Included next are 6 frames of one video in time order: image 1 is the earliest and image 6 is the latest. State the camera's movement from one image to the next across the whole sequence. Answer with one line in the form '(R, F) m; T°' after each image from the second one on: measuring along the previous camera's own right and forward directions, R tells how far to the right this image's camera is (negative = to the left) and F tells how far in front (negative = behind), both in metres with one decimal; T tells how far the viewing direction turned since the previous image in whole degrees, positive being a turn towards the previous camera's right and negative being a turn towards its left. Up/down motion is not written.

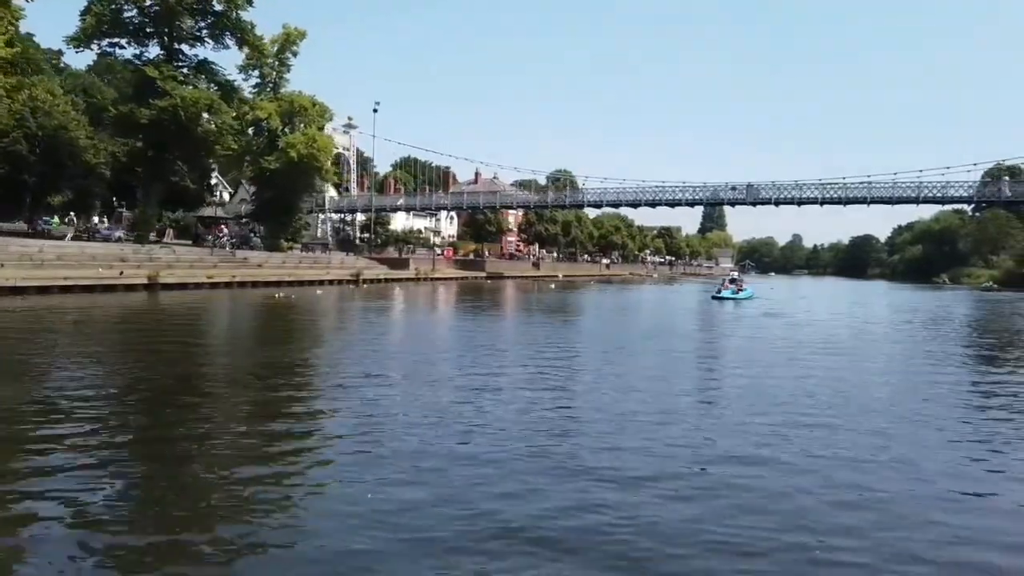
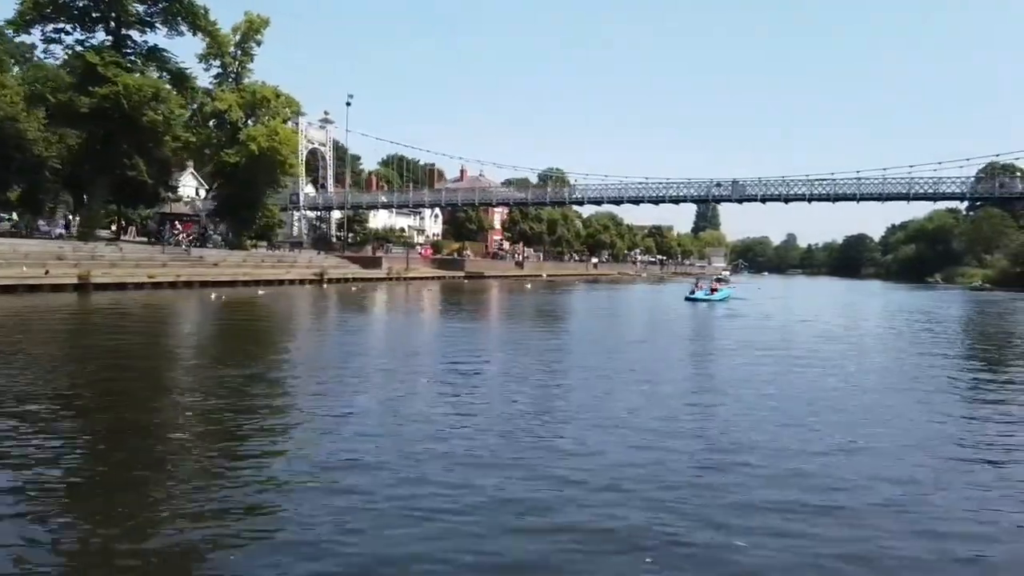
(+0.9, +1.7) m; 0°
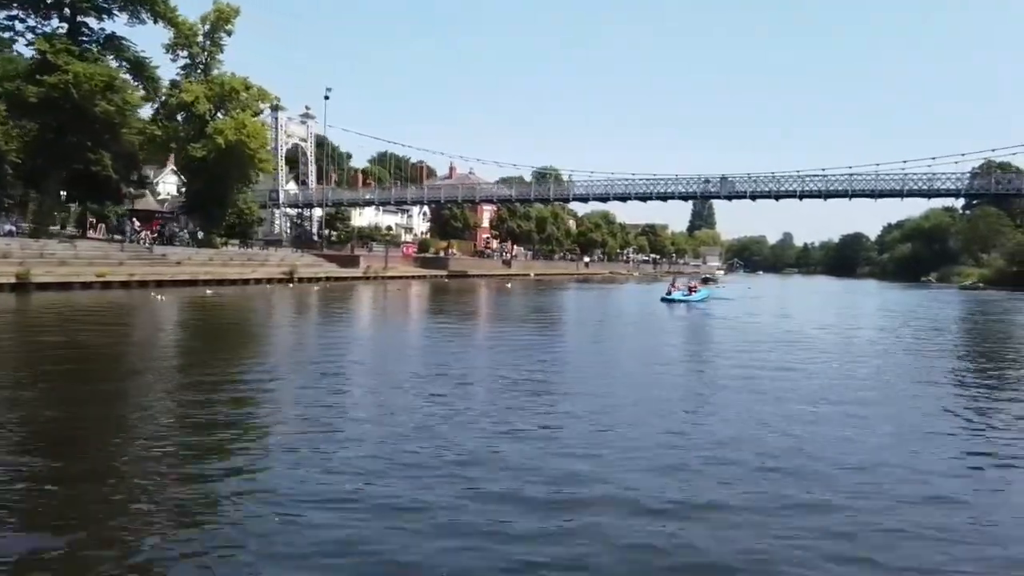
(+0.7, +1.3) m; 0°
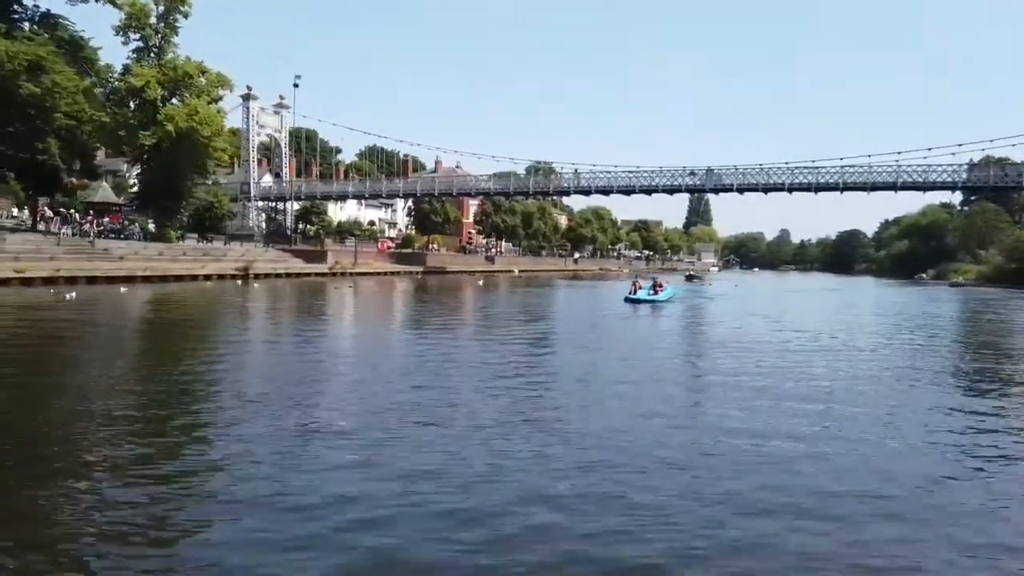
(+1.0, +2.0) m; 0°
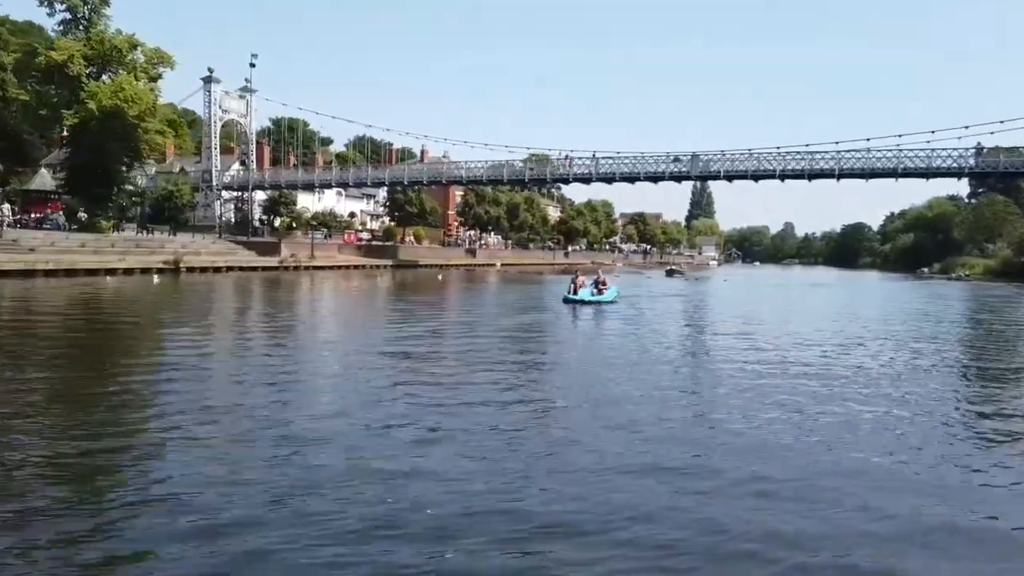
(+1.4, +3.0) m; 0°
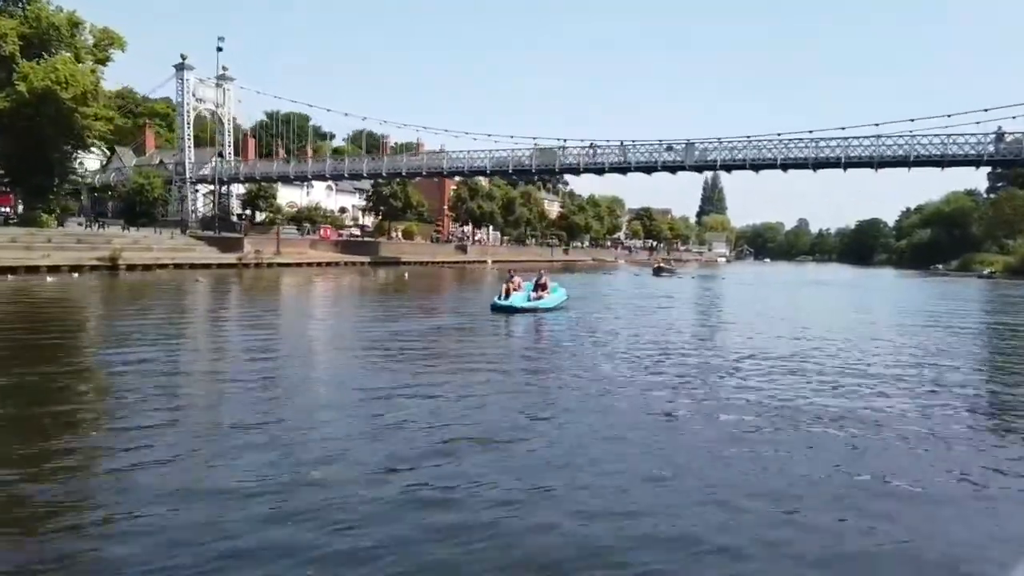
(+1.2, +2.7) m; -1°
